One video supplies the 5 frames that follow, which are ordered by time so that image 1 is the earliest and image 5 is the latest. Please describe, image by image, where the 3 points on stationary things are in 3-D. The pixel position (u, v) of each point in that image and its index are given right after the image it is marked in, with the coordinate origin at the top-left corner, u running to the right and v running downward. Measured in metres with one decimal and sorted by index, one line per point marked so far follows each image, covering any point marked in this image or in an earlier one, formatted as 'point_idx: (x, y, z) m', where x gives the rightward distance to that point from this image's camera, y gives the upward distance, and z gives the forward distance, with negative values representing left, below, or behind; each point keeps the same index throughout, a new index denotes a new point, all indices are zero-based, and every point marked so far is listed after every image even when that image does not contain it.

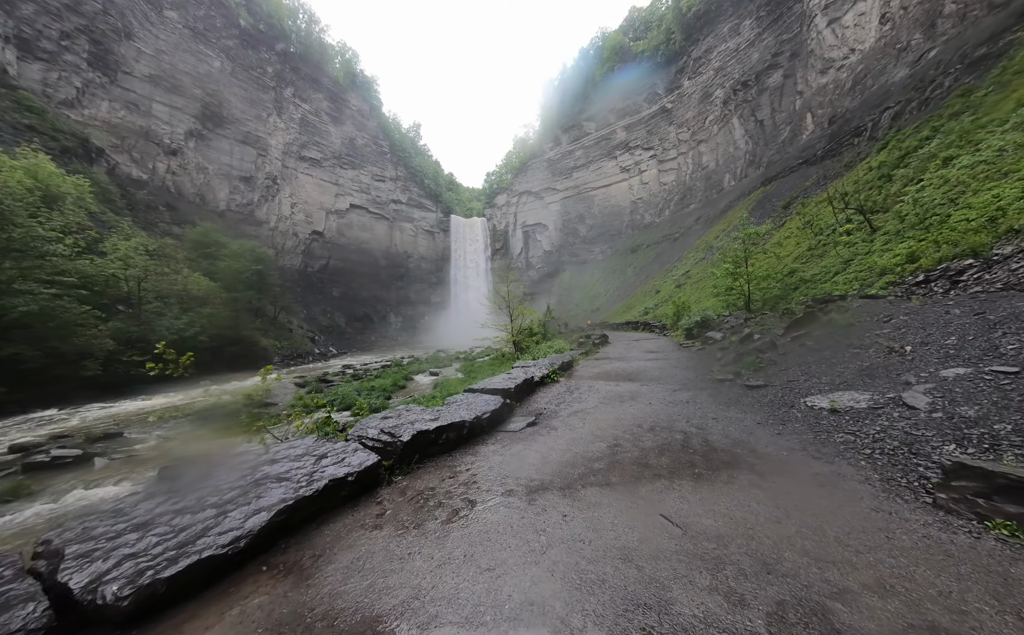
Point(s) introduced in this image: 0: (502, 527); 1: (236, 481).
0: (-0.1, -1.4, +2.0) m
1: (-2.0, -1.2, +2.3) m
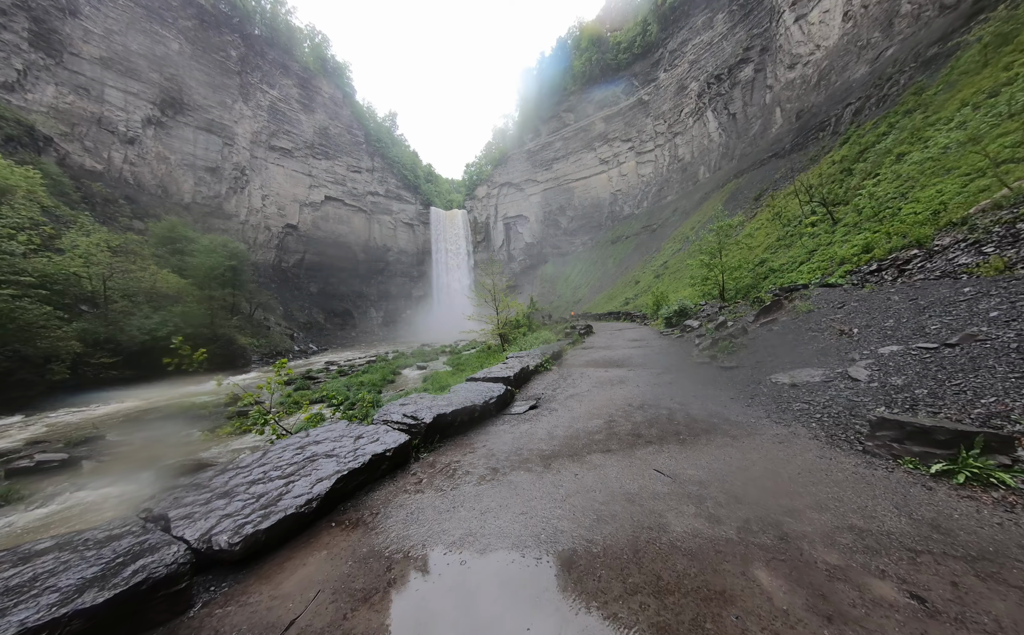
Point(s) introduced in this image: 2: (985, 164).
0: (+0.1, -1.3, +2.4) m
1: (-1.9, -1.2, +2.6) m
2: (+9.1, +3.1, +5.8) m
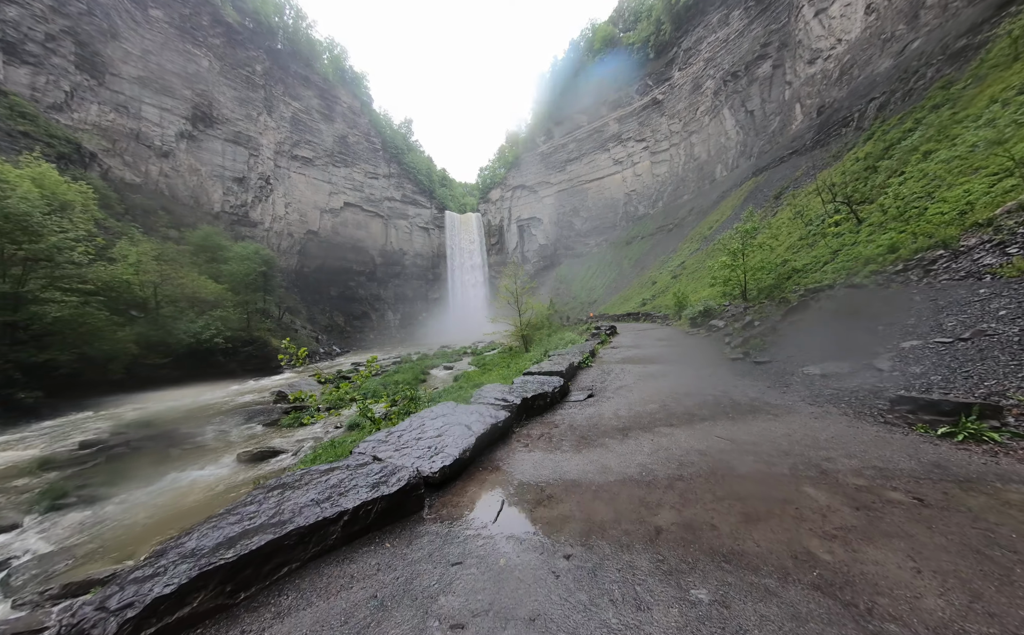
0: (+1.0, -1.3, +3.1) m
1: (-0.9, -1.2, +3.4) m
2: (+10.2, +3.1, +6.2) m
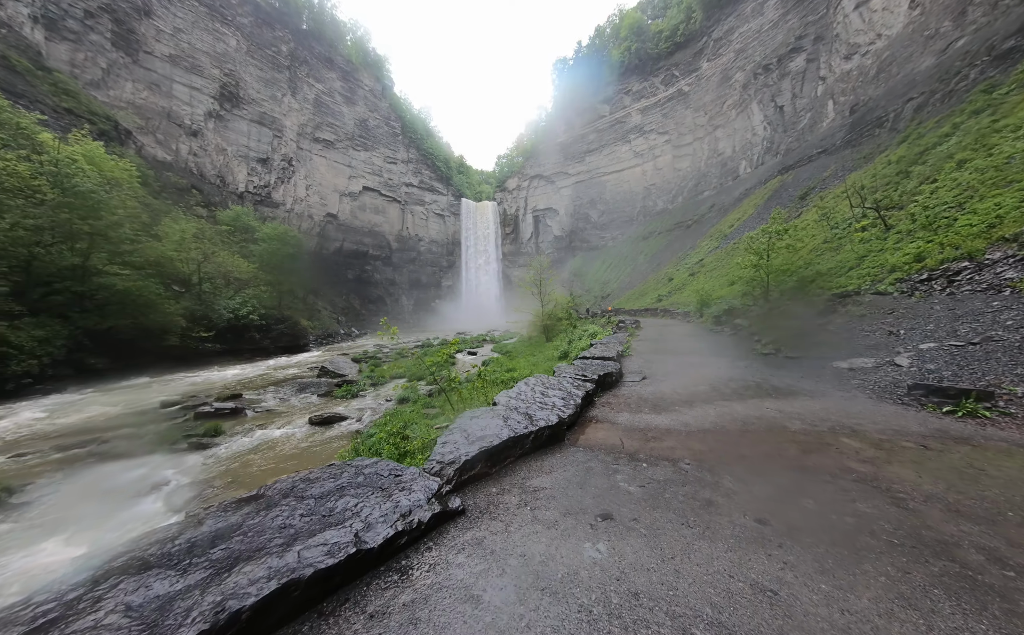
0: (+2.3, -1.3, +4.0) m
1: (+0.4, -1.0, +4.3) m
2: (+11.7, +2.8, +6.7) m
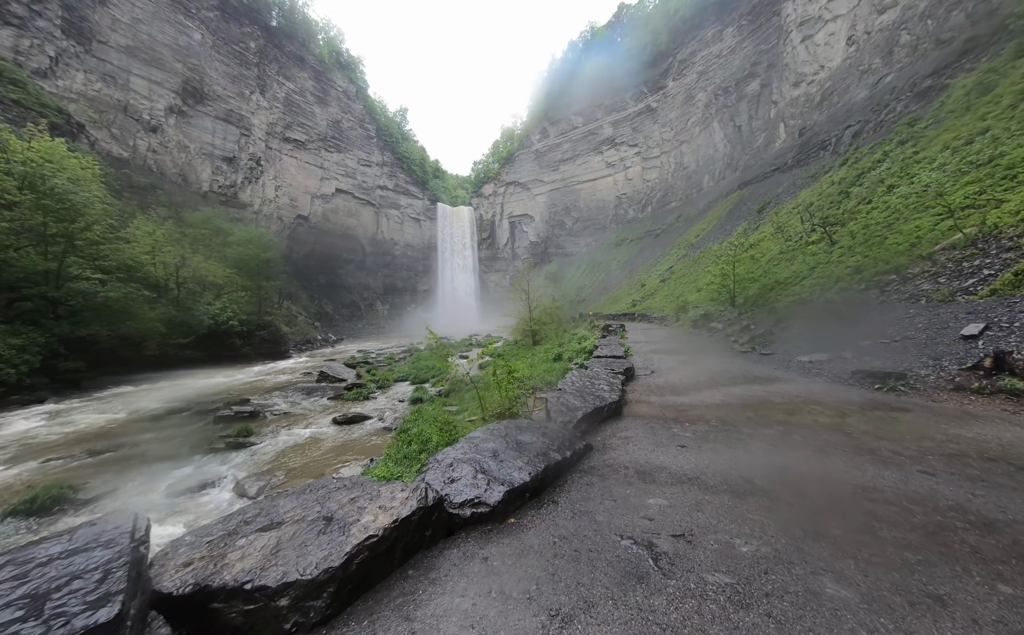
0: (+3.2, -1.3, +5.3) m
1: (+1.3, -1.1, +5.4) m
2: (+12.3, +2.8, +8.7) m
